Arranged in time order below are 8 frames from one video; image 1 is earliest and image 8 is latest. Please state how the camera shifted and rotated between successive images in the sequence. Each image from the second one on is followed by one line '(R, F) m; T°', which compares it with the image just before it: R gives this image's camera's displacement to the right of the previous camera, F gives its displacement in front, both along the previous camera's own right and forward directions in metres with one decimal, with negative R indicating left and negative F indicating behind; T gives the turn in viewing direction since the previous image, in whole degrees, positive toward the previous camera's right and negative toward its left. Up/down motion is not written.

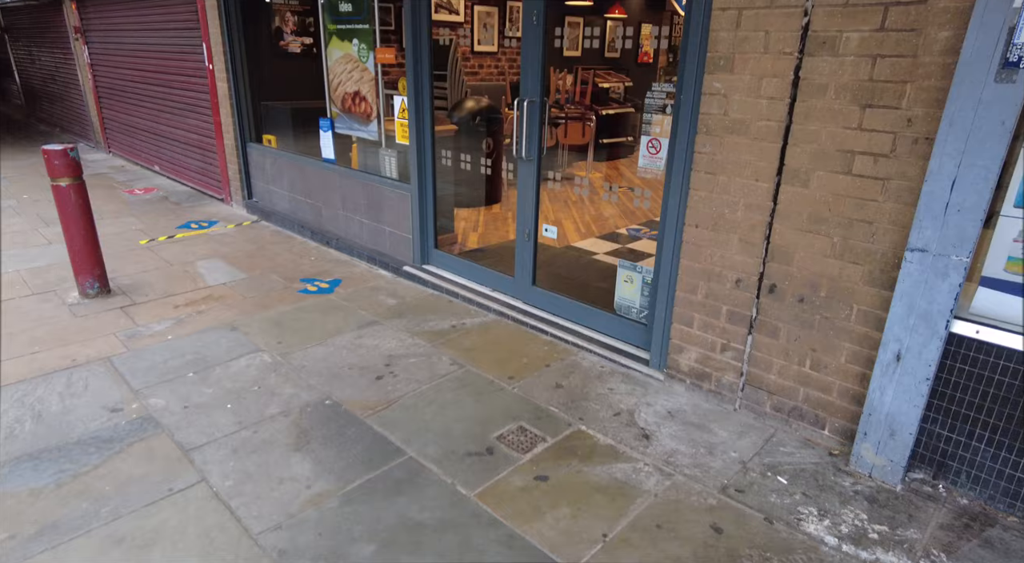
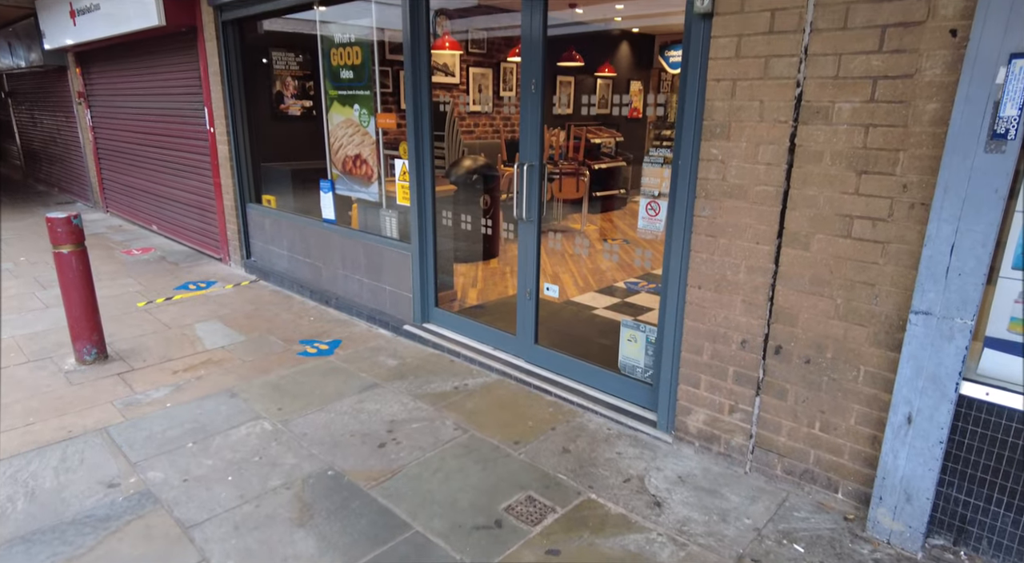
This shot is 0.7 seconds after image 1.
(0.0, 0.0) m; +1°
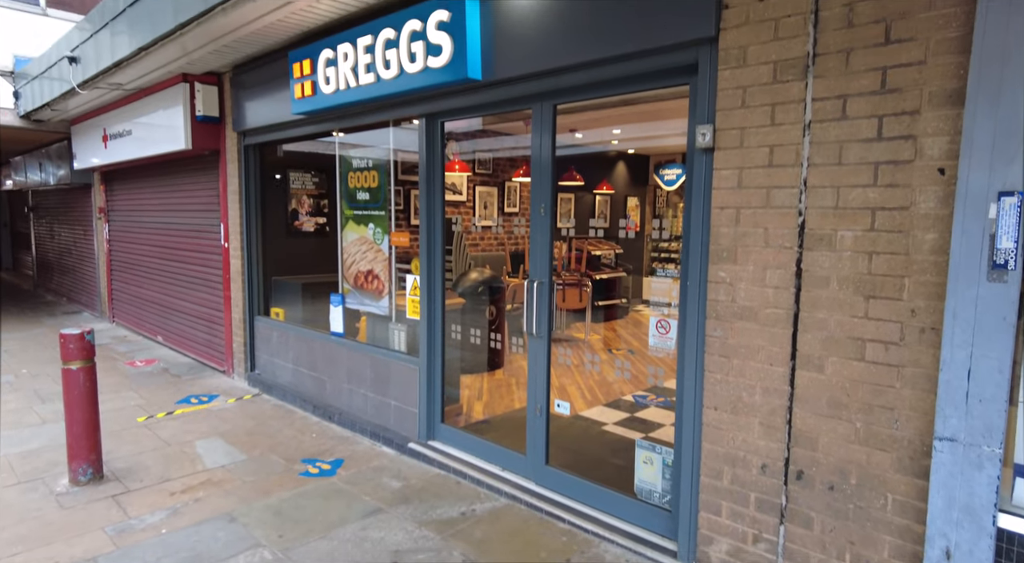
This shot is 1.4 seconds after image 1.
(-0.1, 0.0) m; 0°
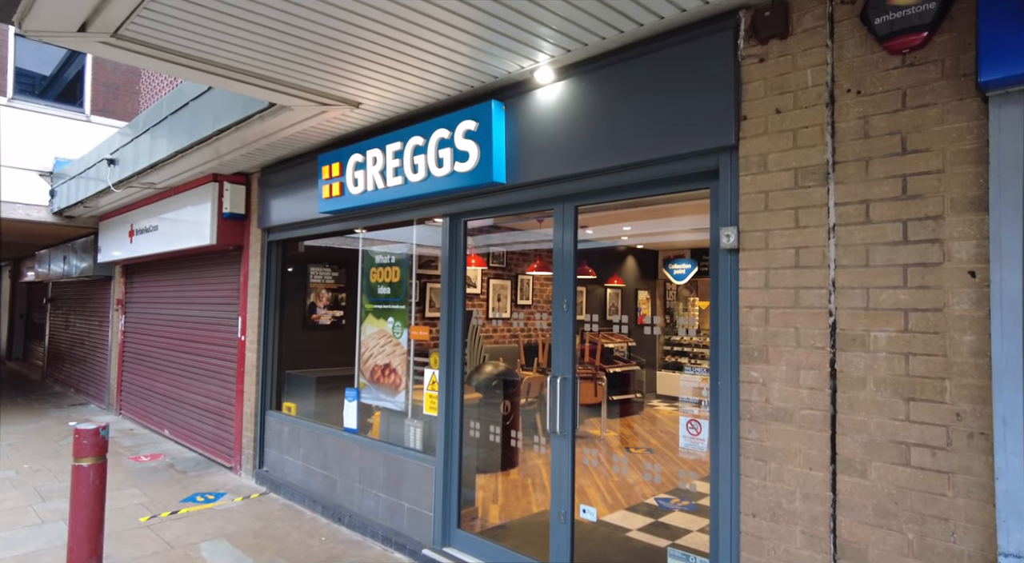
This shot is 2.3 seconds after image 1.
(-0.1, 0.0) m; -1°
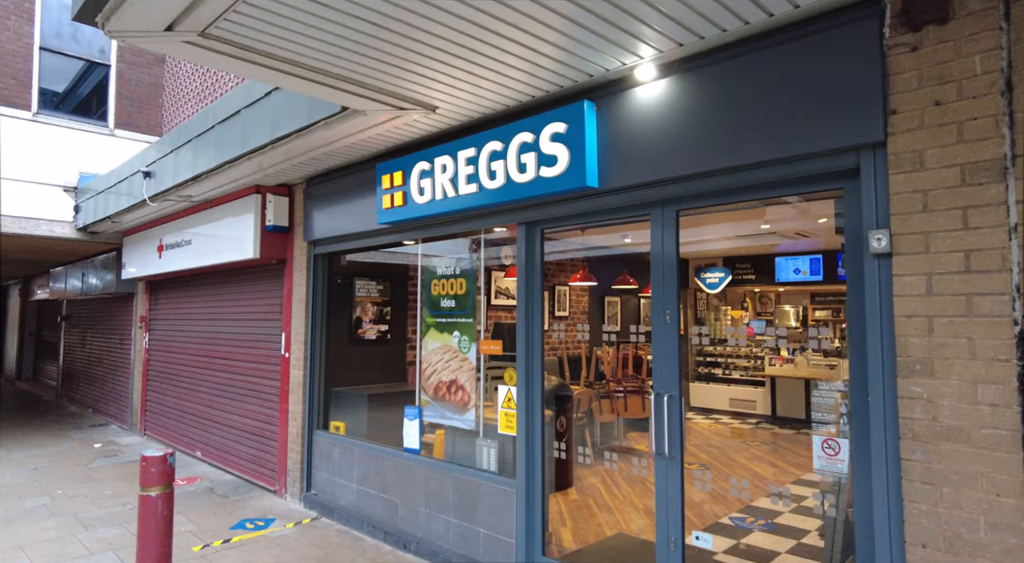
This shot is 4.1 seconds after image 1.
(-0.6, +0.2) m; 0°
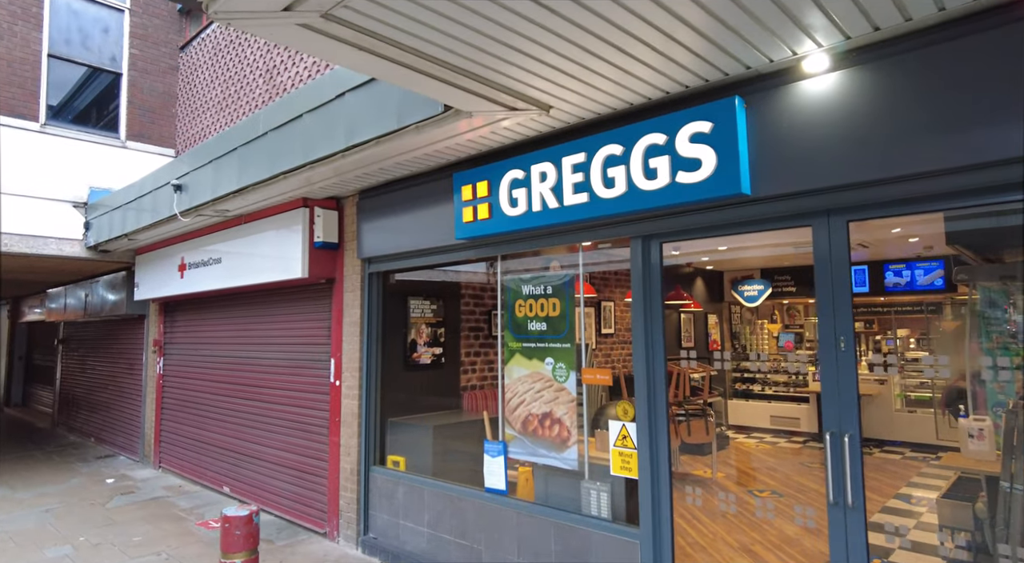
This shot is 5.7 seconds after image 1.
(-0.8, +0.5) m; +1°
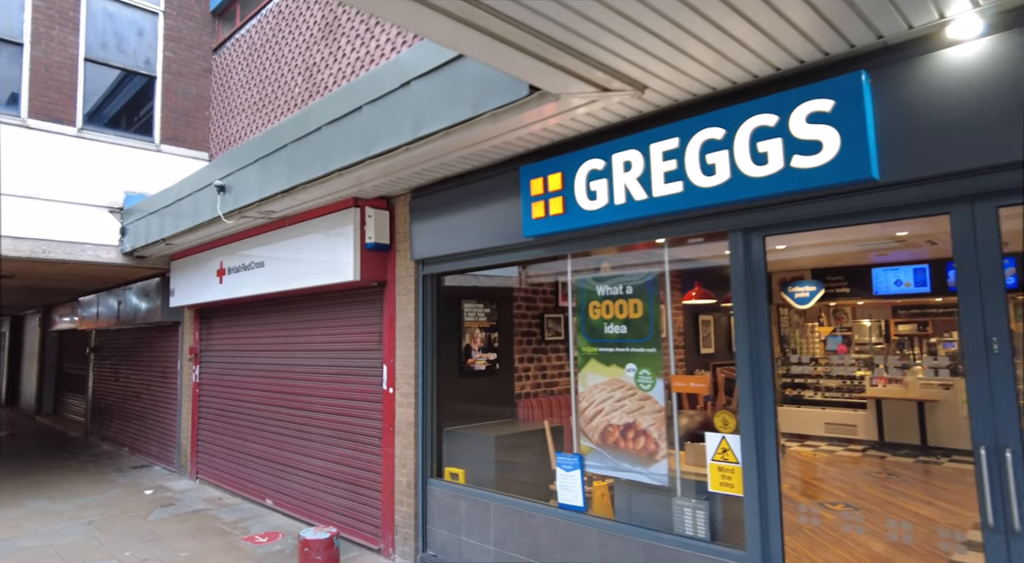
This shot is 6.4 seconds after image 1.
(-0.4, +0.3) m; -1°
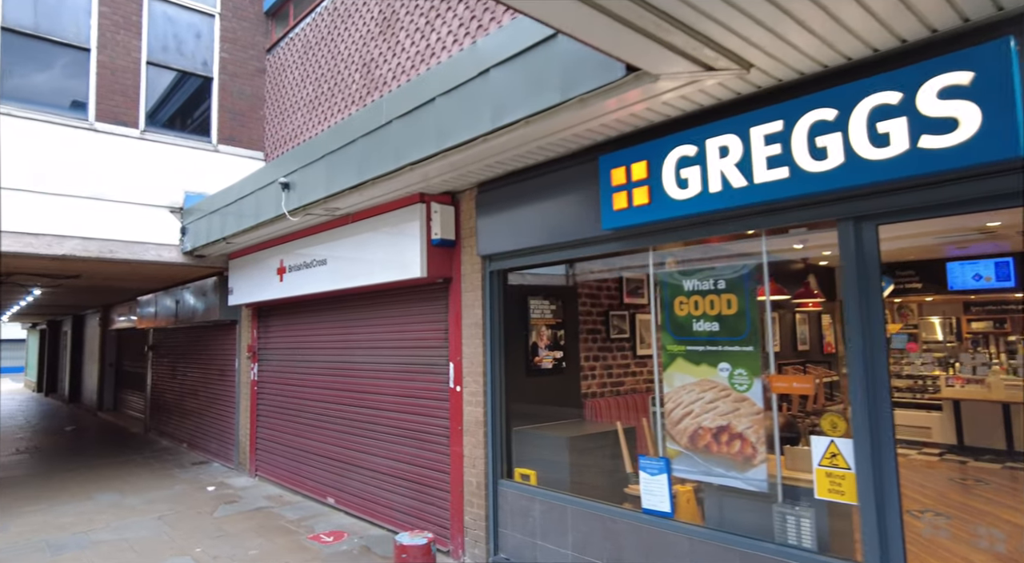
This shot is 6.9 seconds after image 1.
(-0.3, +0.2) m; -3°
